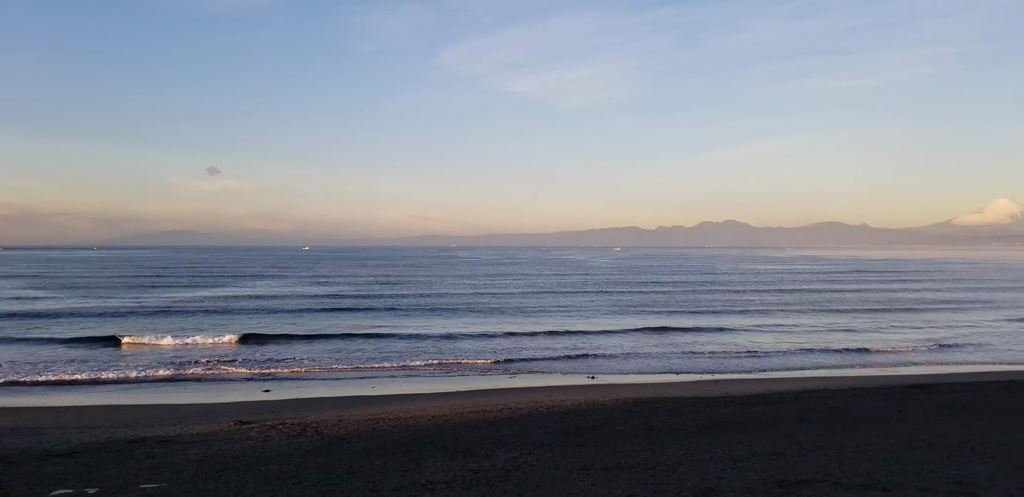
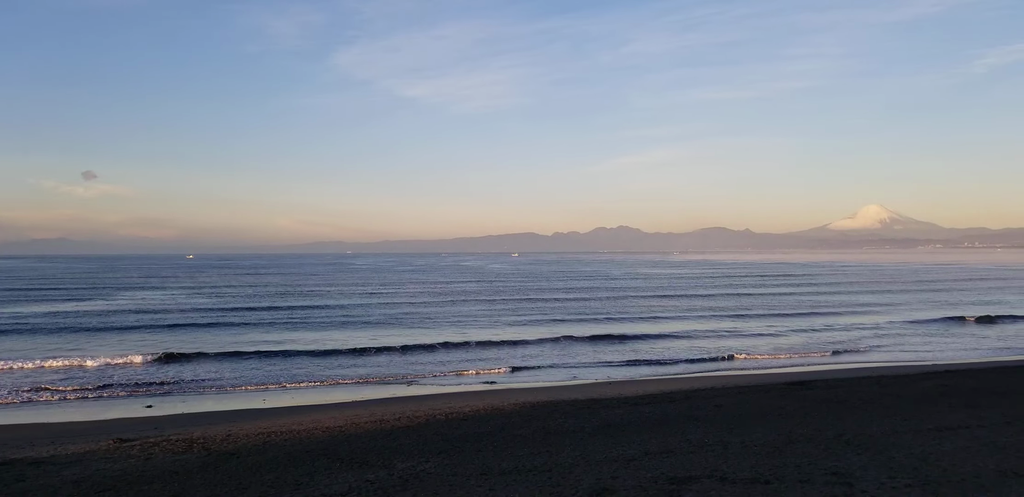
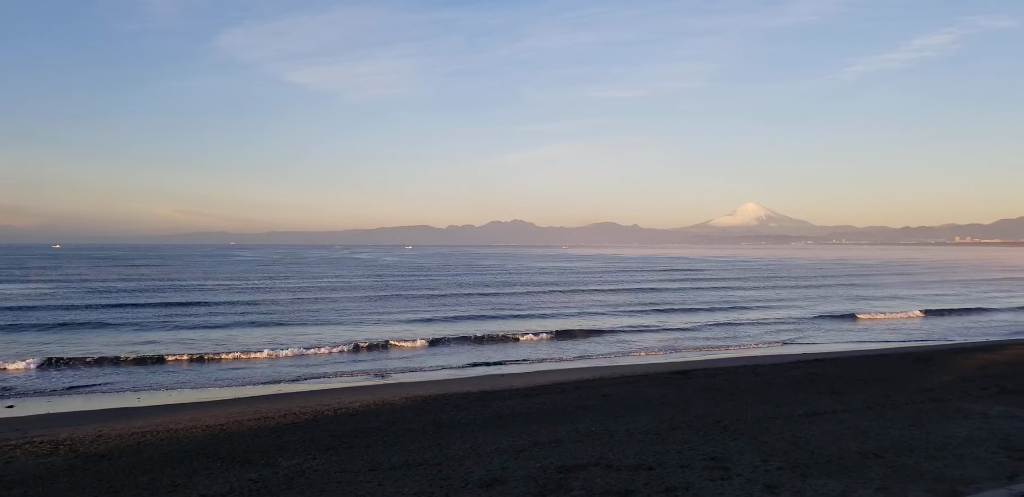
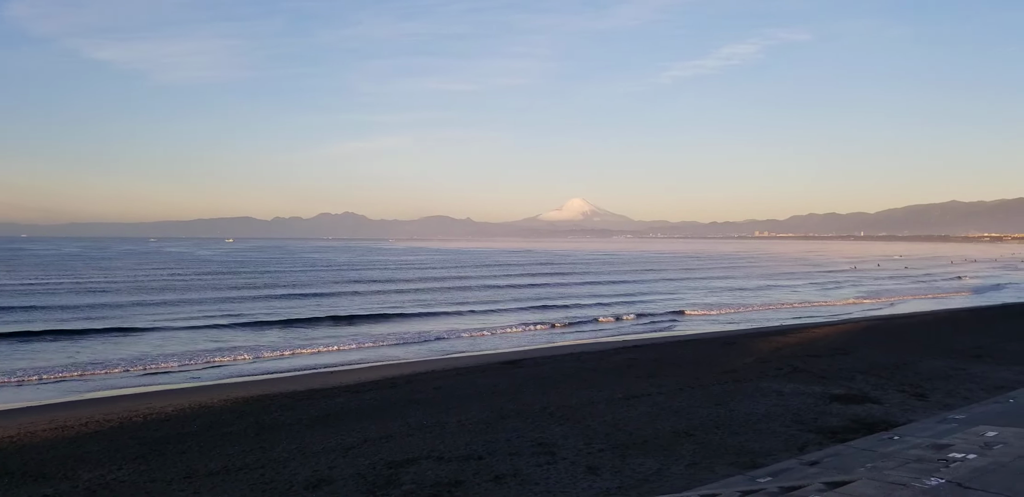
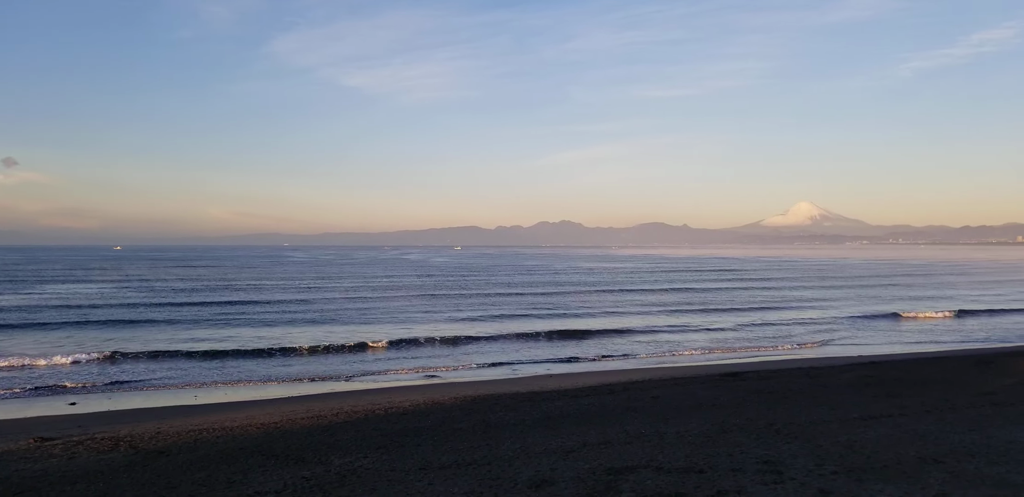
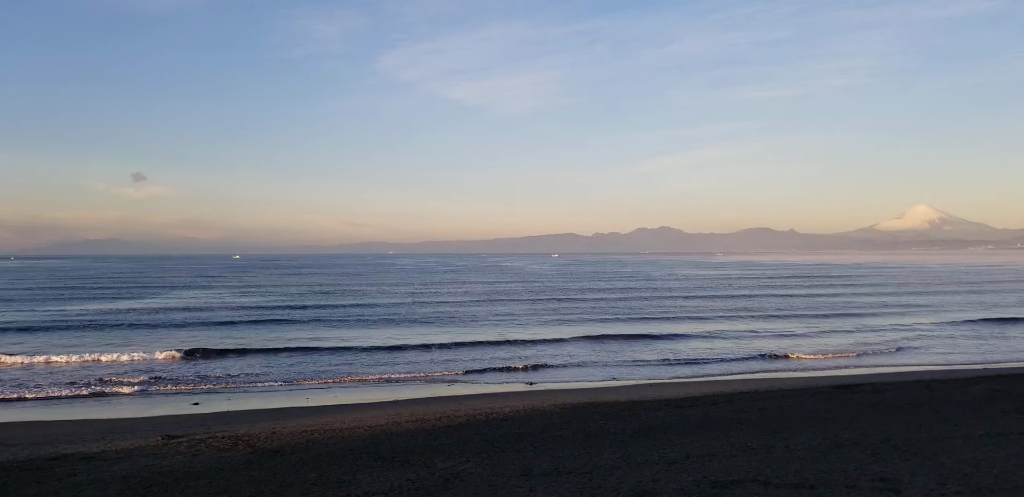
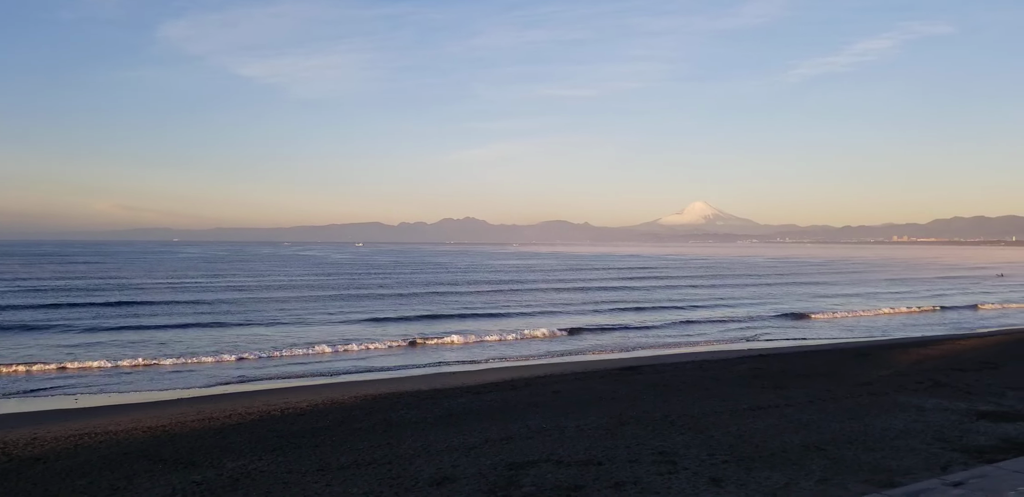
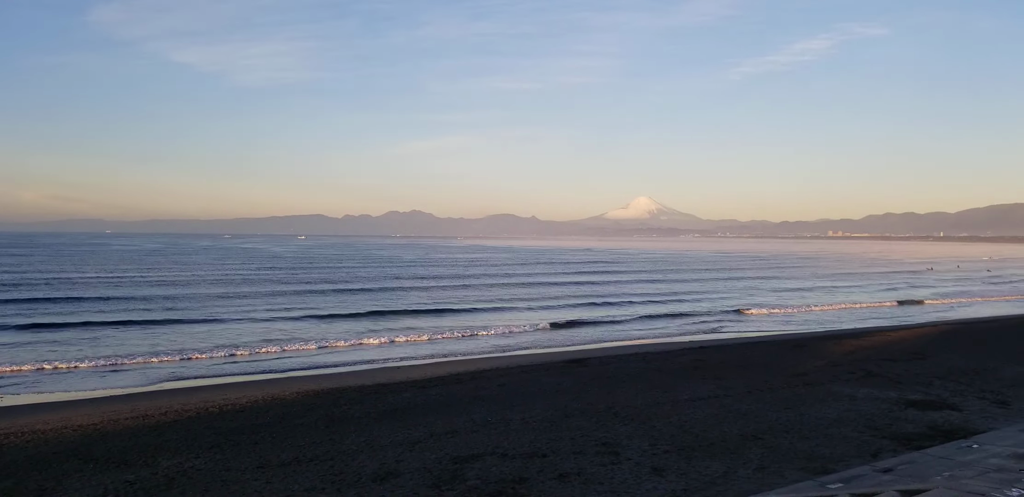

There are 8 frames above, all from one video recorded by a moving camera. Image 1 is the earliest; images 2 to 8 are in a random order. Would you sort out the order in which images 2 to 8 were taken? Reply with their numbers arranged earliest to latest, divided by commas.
6, 2, 5, 3, 7, 8, 4
